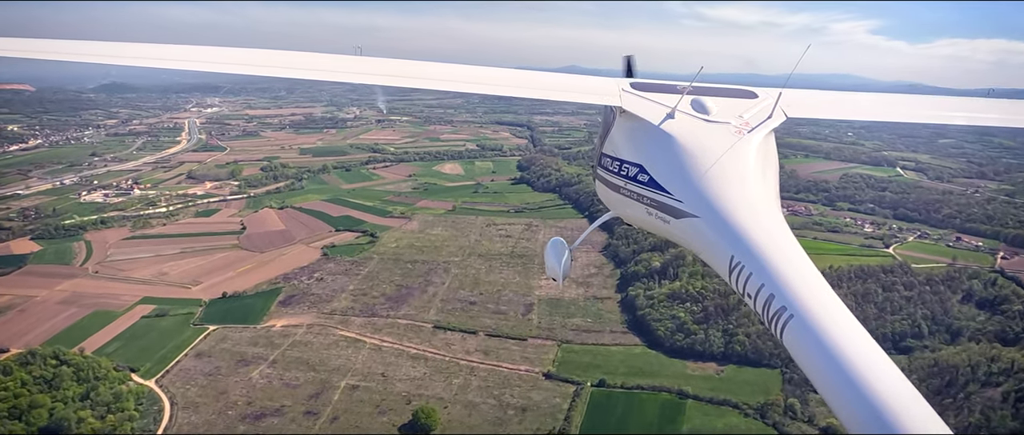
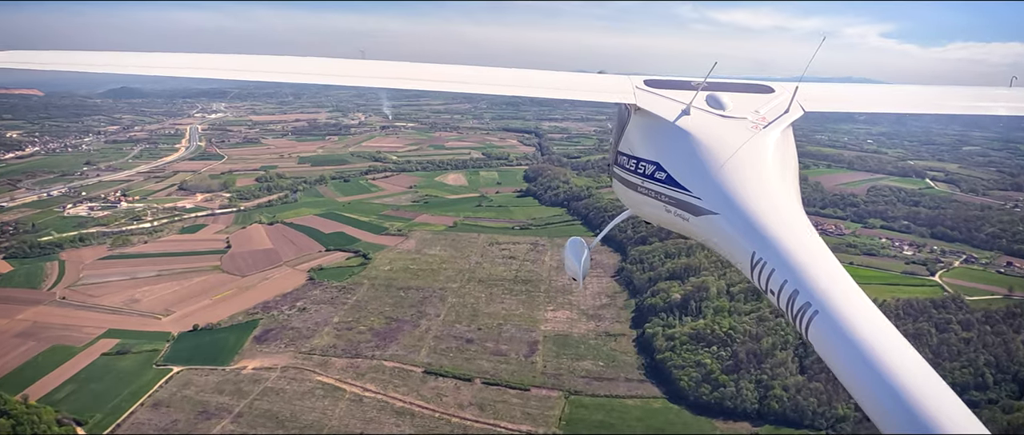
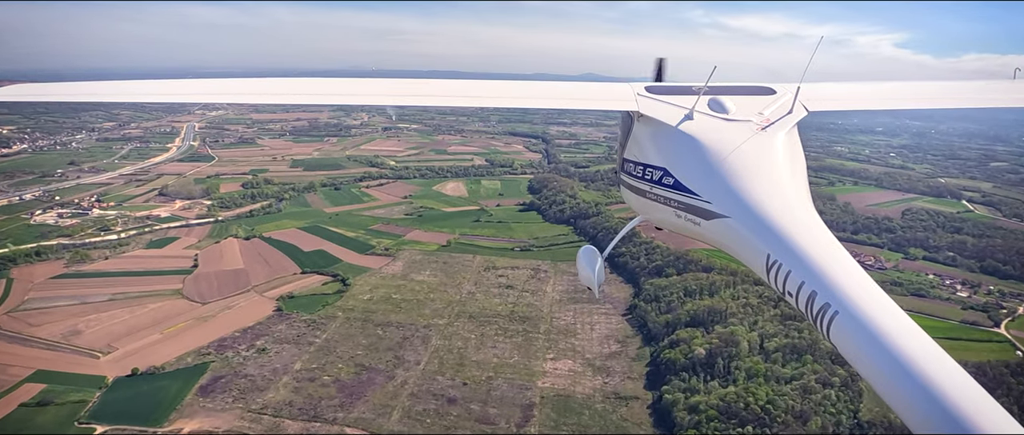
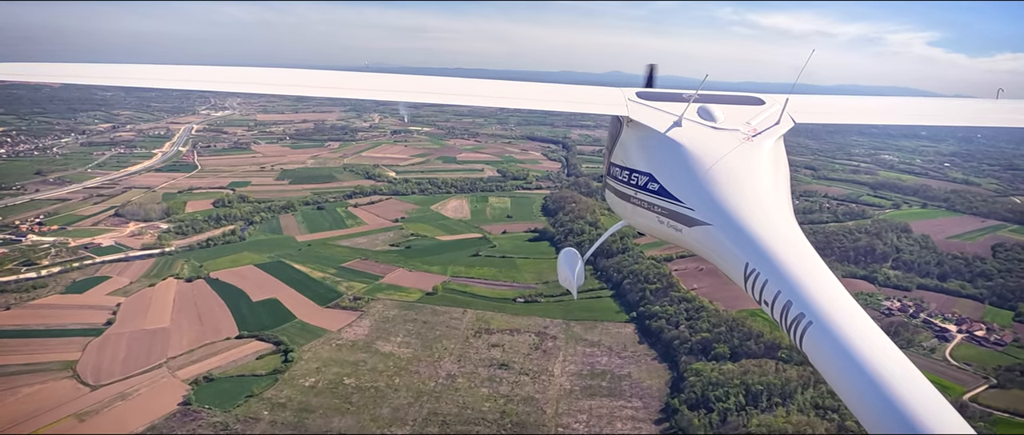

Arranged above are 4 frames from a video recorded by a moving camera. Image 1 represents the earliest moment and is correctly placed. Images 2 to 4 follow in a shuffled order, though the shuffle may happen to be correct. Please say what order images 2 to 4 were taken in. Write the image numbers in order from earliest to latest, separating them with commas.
2, 3, 4
